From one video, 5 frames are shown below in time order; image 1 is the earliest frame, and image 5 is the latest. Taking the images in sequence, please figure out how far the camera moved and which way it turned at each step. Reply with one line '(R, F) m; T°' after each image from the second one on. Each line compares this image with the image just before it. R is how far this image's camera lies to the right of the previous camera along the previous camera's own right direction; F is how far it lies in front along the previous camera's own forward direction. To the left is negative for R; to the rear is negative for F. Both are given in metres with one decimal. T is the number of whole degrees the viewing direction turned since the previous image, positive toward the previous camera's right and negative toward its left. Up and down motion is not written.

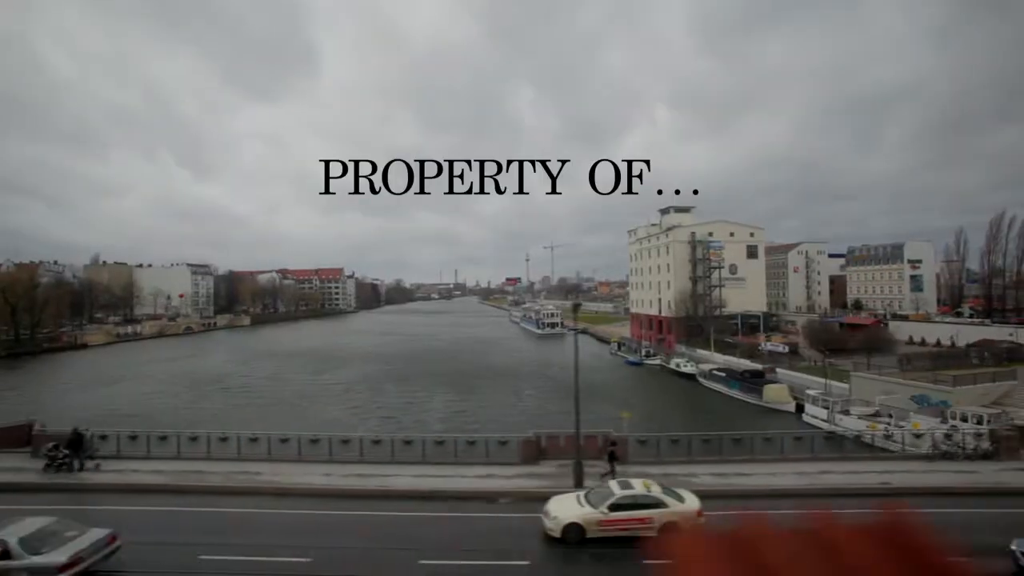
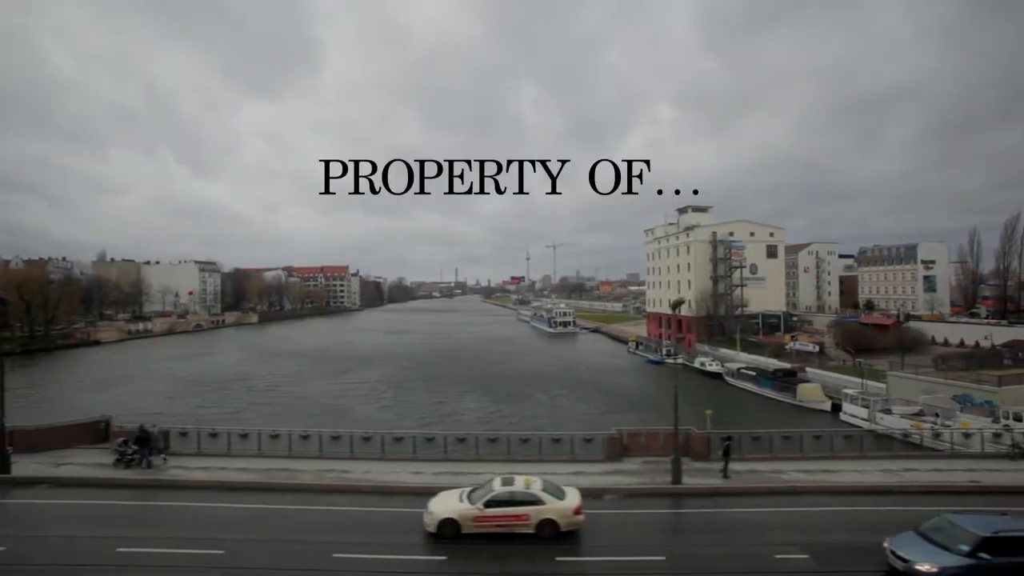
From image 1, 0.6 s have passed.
(-2.1, -0.1) m; 0°
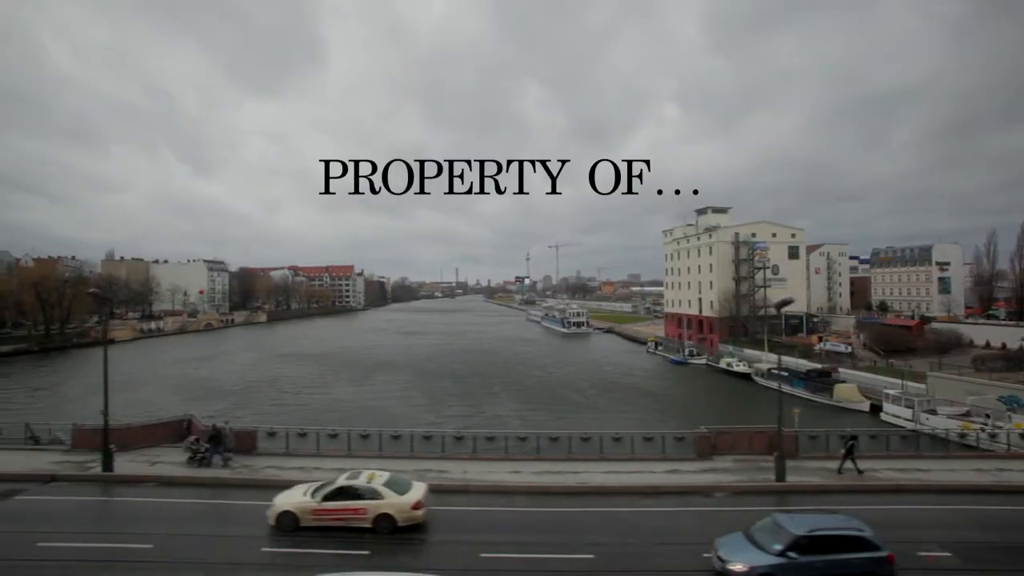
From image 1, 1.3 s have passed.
(-2.2, 0.0) m; 0°
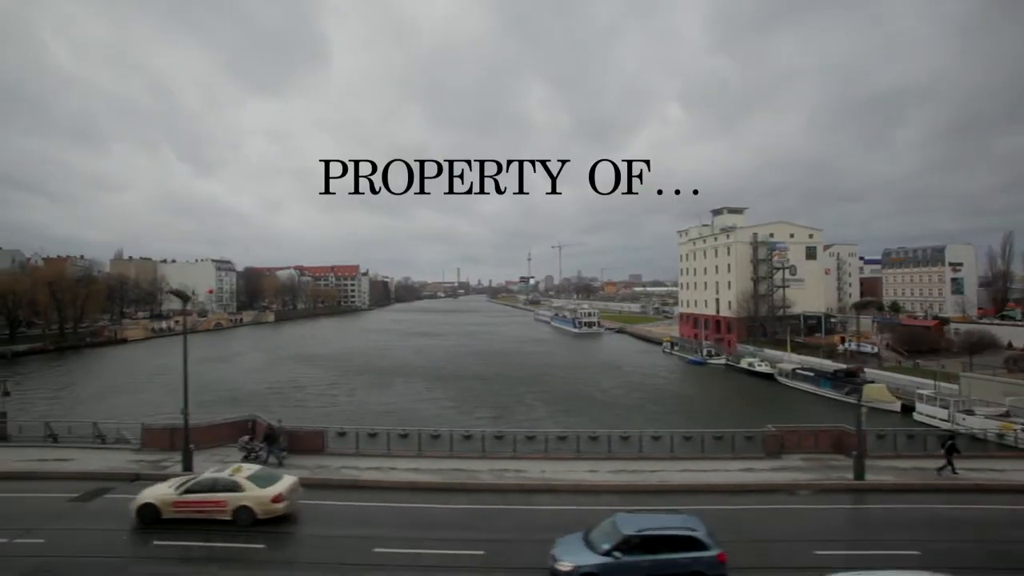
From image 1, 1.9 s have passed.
(-1.7, 0.0) m; 0°
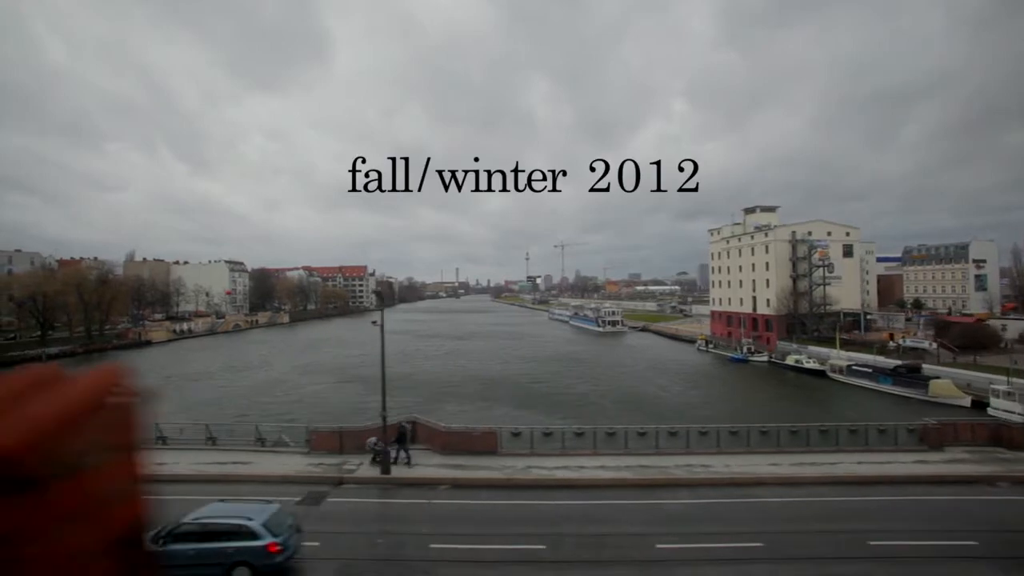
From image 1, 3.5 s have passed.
(-4.1, 0.0) m; +1°
